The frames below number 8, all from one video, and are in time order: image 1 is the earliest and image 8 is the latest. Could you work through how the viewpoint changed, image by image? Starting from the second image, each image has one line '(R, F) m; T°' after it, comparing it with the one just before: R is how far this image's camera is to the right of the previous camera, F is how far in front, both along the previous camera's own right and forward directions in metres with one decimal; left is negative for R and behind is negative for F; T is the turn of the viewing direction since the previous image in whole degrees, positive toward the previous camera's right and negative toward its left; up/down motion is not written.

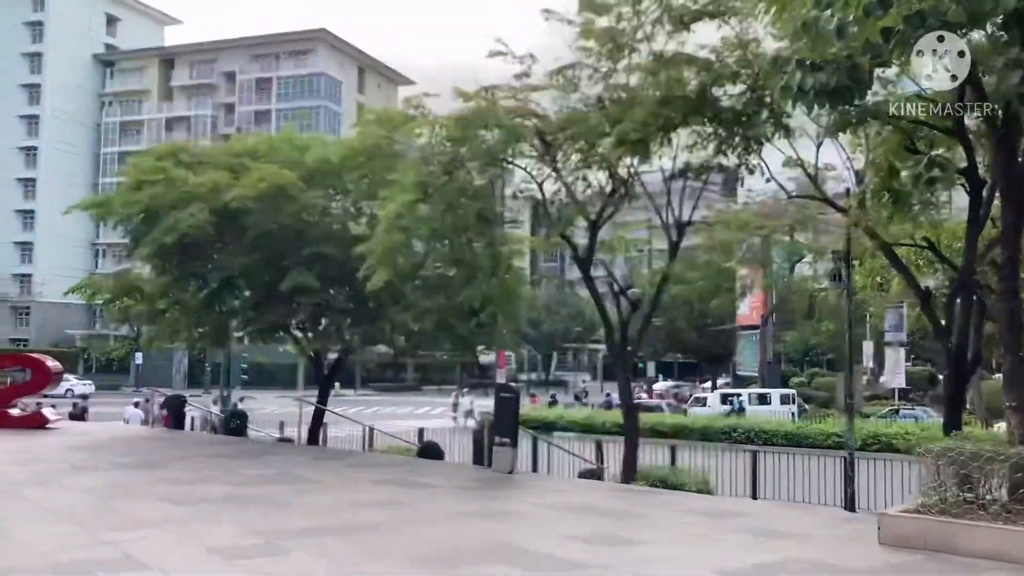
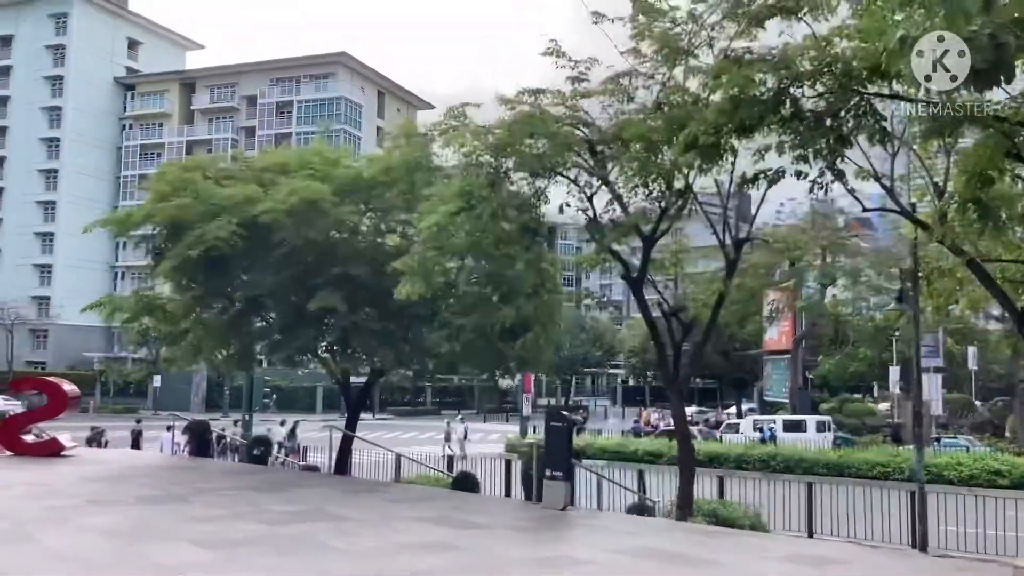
(-0.5, +1.1) m; -1°
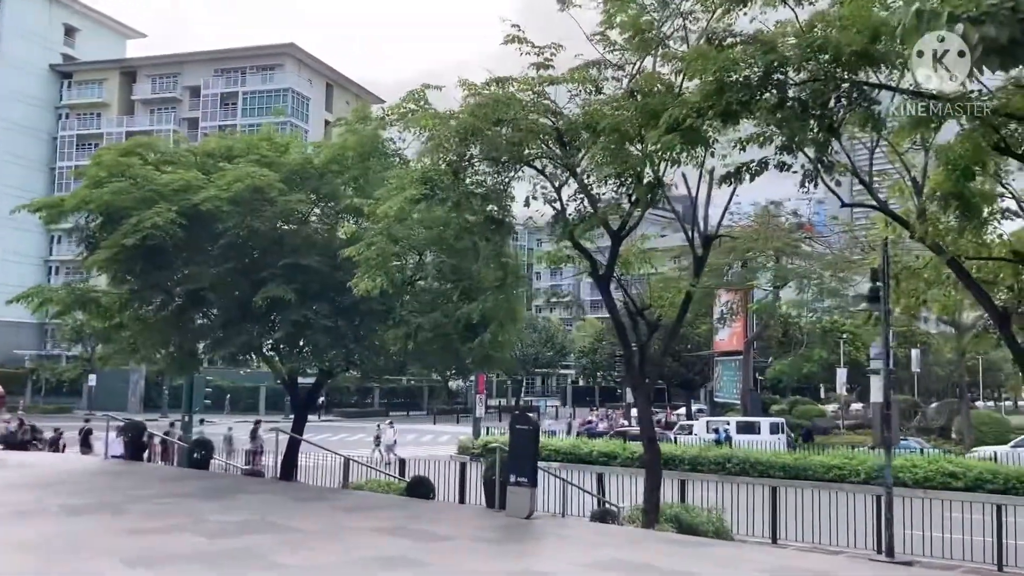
(-0.2, +0.8) m; +3°
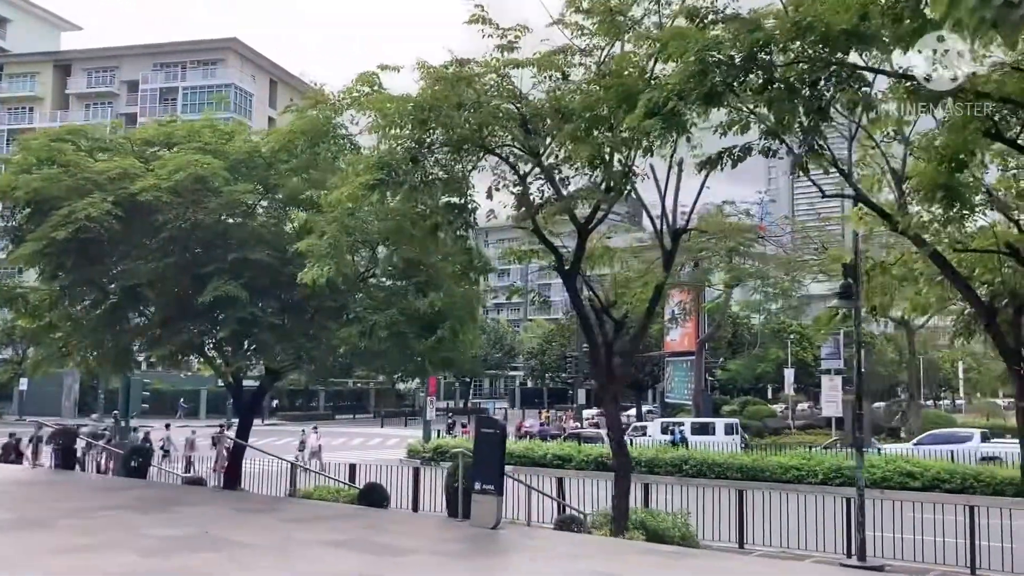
(-0.2, +0.8) m; +3°
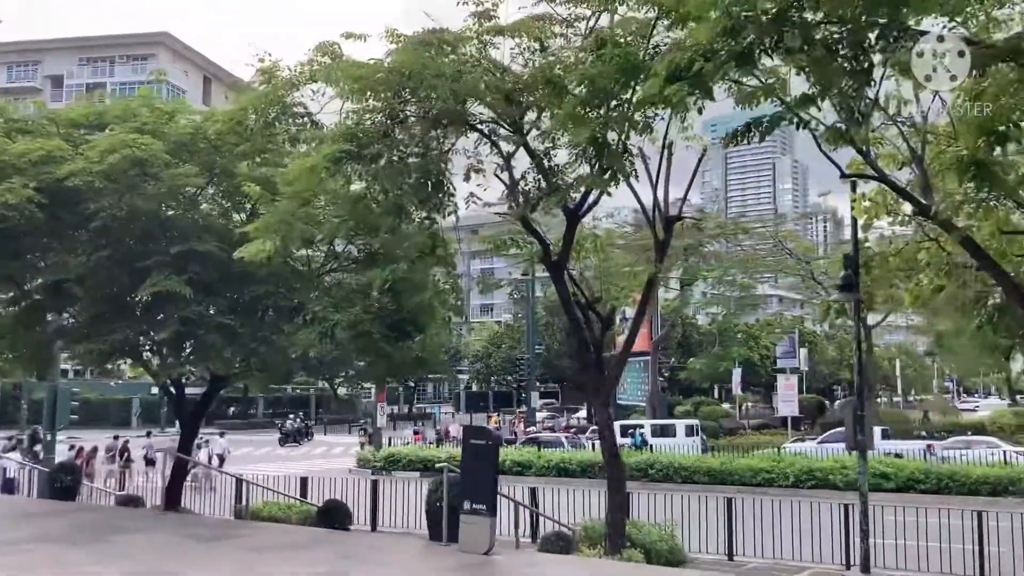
(-0.6, +1.4) m; +4°
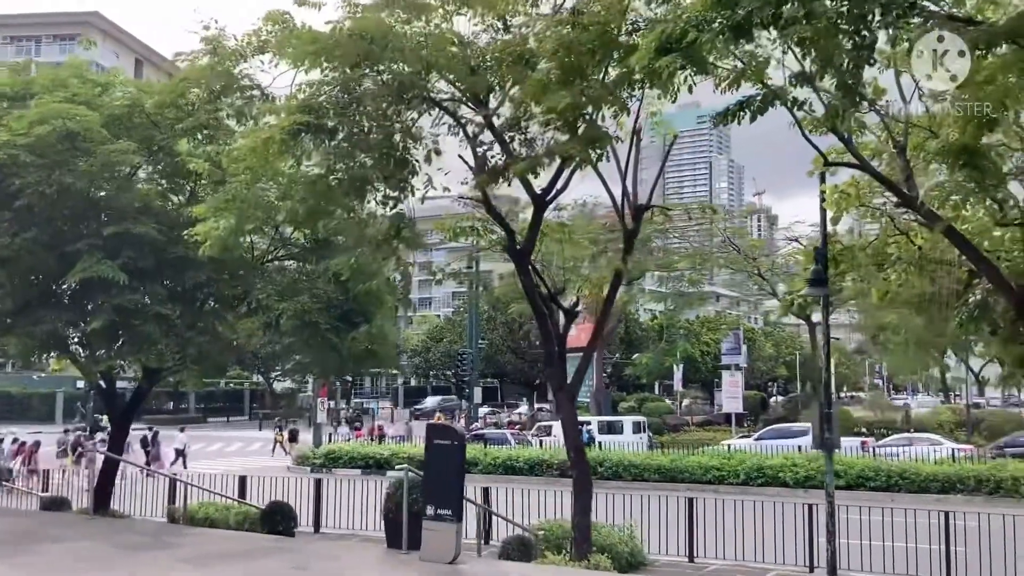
(-0.3, +0.7) m; +4°
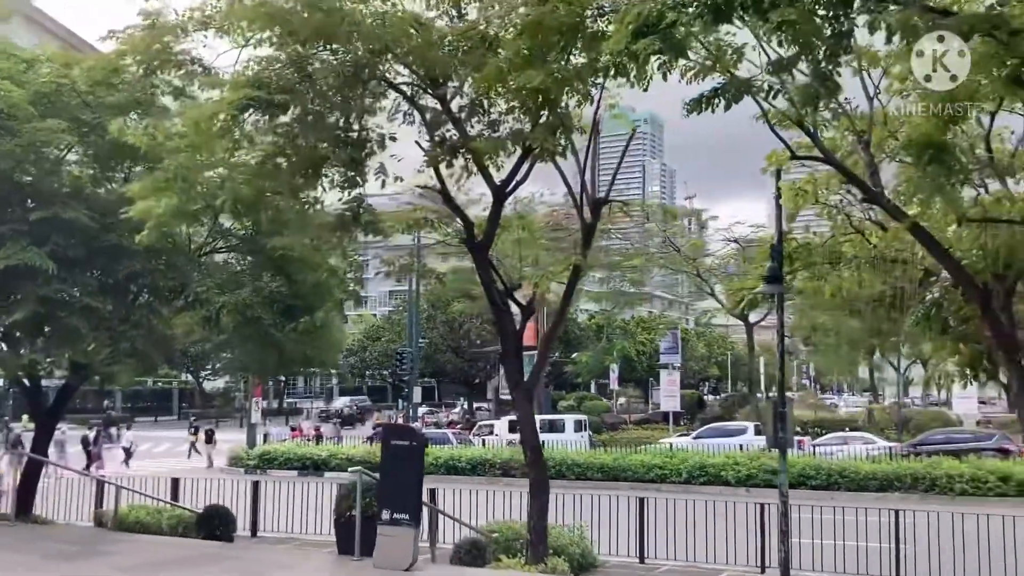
(-0.3, +0.4) m; +4°
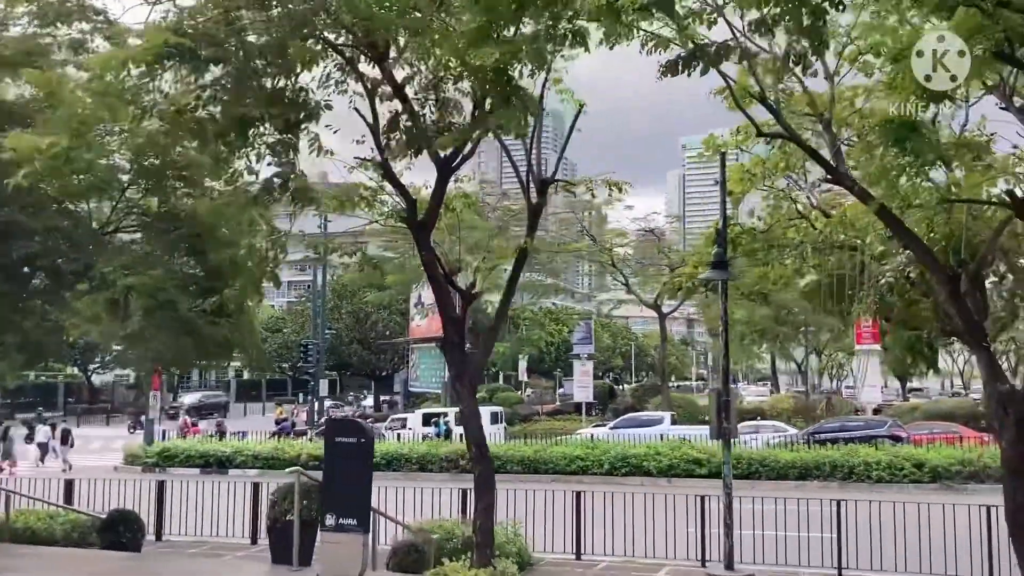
(-0.5, +0.8) m; +6°
